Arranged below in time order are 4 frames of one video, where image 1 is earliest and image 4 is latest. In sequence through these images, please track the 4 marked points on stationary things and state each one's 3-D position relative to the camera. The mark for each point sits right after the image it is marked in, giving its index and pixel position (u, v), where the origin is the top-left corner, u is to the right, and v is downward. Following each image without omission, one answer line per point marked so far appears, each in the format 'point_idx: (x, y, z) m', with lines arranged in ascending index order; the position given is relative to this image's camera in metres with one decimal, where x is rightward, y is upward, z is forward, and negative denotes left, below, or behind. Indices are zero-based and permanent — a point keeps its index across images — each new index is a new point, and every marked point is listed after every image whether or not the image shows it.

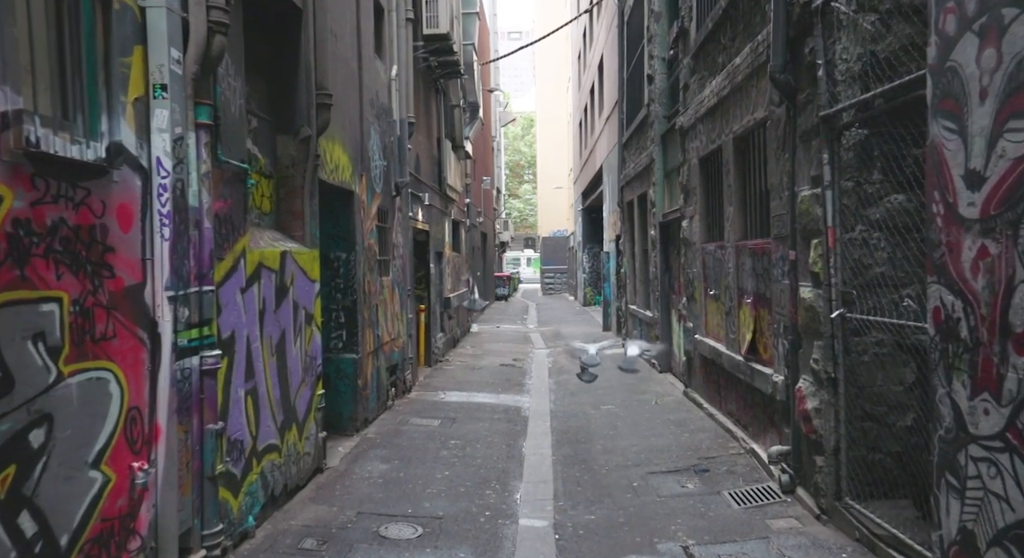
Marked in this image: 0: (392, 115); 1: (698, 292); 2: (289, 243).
0: (-1.7, +2.3, +11.4) m
1: (+2.4, -0.2, +10.4) m
2: (-1.9, +0.3, +6.8) m
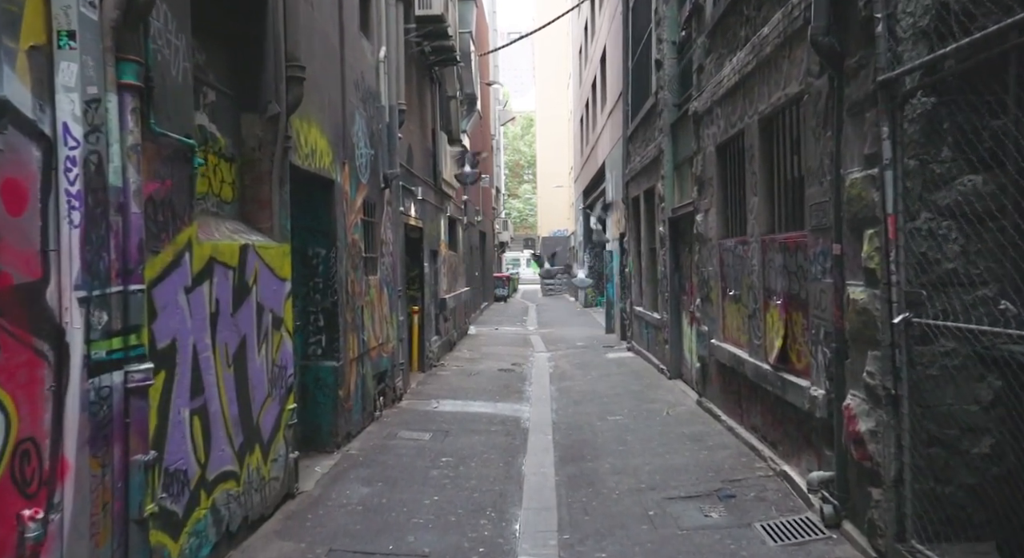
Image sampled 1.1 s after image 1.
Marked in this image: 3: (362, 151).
0: (-1.7, +2.3, +10.5) m
1: (+2.4, -0.2, +9.5) m
2: (-1.9, +0.3, +5.9) m
3: (-1.8, +1.5, +9.5) m
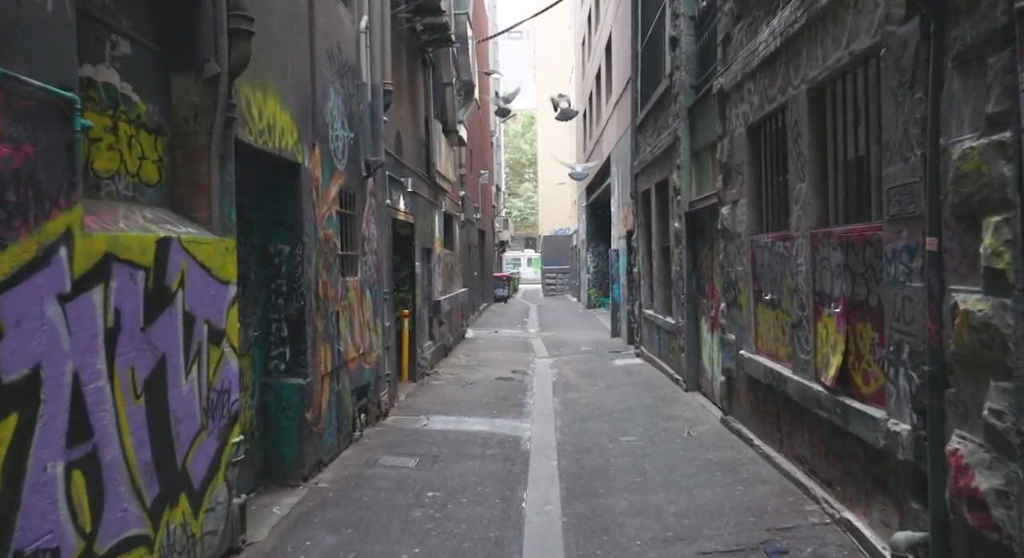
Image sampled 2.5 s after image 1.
0: (-1.7, +2.3, +9.2) m
1: (+2.4, -0.2, +8.2) m
2: (-1.9, +0.3, +4.7) m
3: (-1.8, +1.5, +8.3) m
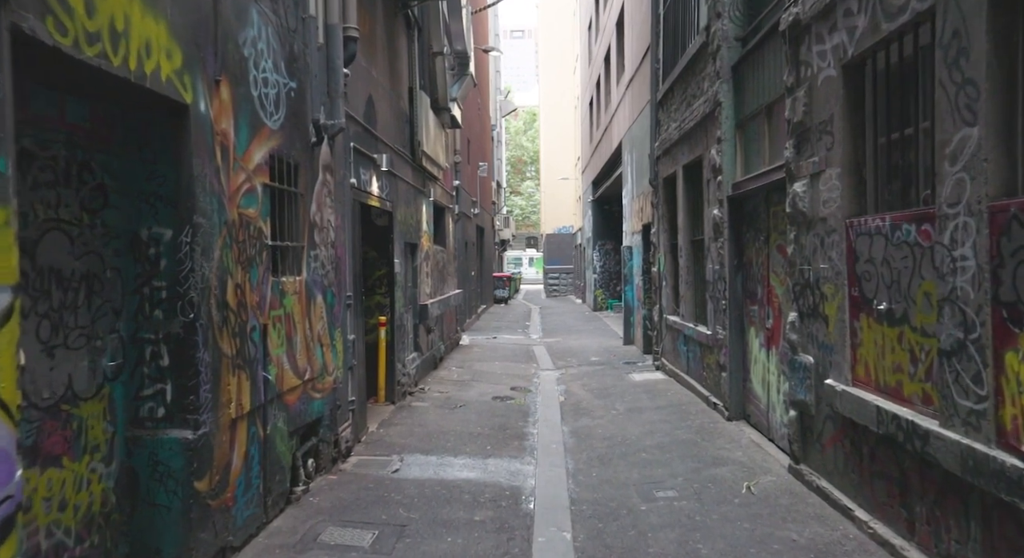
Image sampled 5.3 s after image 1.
0: (-1.7, +2.3, +6.9) m
1: (+2.3, -0.2, +5.9) m
2: (-2.0, +0.3, +2.4) m
3: (-1.8, +1.5, +6.0) m
